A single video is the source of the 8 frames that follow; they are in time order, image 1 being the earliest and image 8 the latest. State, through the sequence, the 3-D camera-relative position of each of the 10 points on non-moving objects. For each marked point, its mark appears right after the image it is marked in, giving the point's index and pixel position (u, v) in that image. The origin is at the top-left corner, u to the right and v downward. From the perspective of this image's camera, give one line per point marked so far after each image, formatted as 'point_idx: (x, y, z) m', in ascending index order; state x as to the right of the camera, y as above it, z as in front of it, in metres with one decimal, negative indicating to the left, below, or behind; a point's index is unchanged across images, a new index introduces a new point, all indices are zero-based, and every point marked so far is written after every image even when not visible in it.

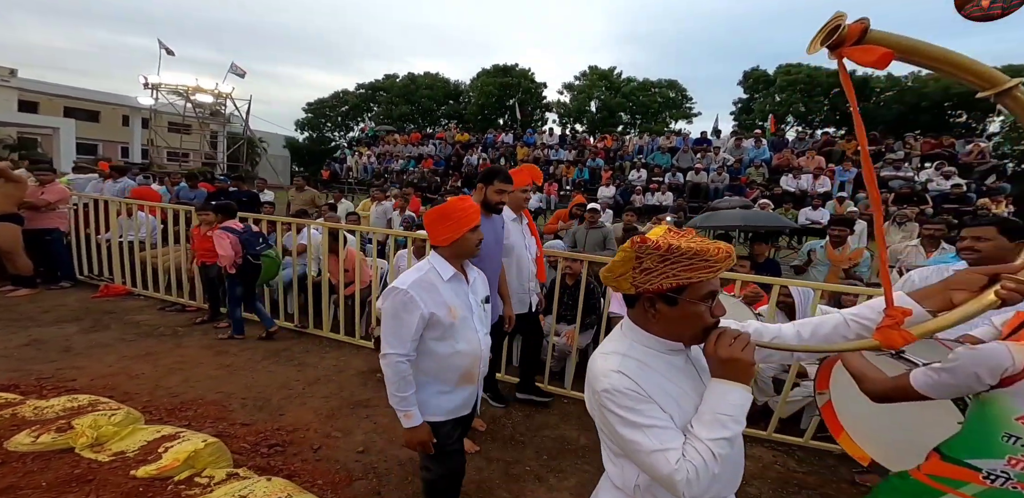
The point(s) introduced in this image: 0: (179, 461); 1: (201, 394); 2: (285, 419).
0: (-1.9, -1.2, +2.6) m
1: (-2.8, -1.3, +4.1) m
2: (-1.9, -1.4, +3.8) m
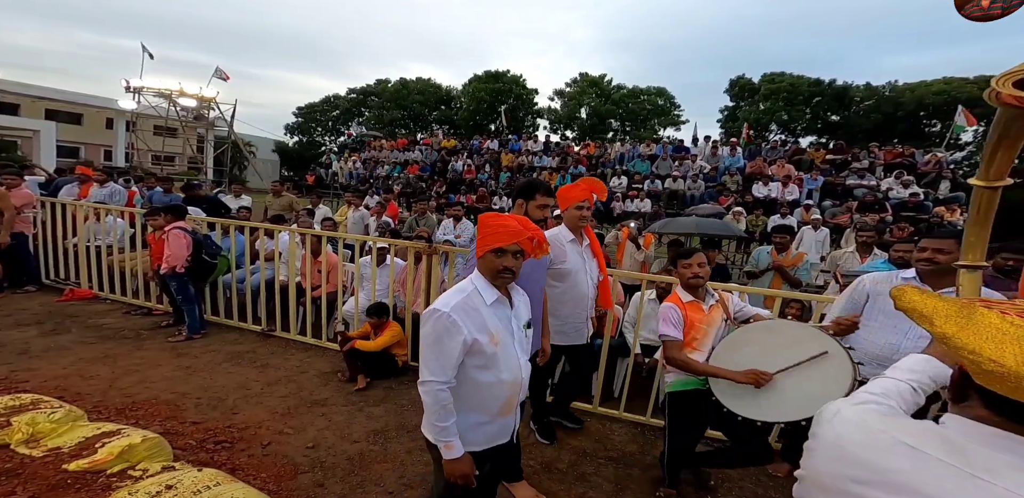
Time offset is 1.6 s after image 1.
0: (-2.4, -1.2, +2.7) m
1: (-3.3, -1.3, +4.2) m
2: (-2.3, -1.4, +3.9) m
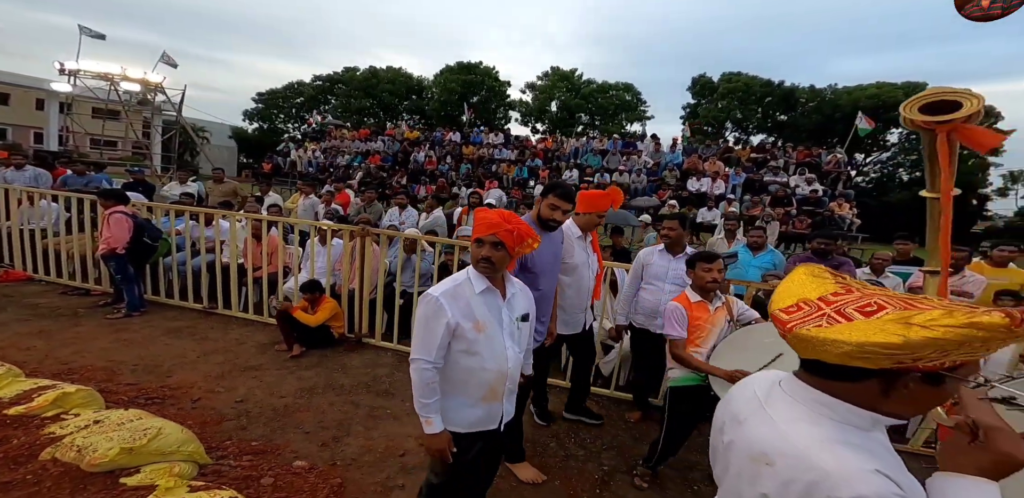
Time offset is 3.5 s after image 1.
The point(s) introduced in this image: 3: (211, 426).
0: (-3.2, -1.1, +3.1) m
1: (-4.3, -1.1, +4.6) m
2: (-3.3, -1.2, +4.4) m
3: (-2.4, -1.4, +3.6) m
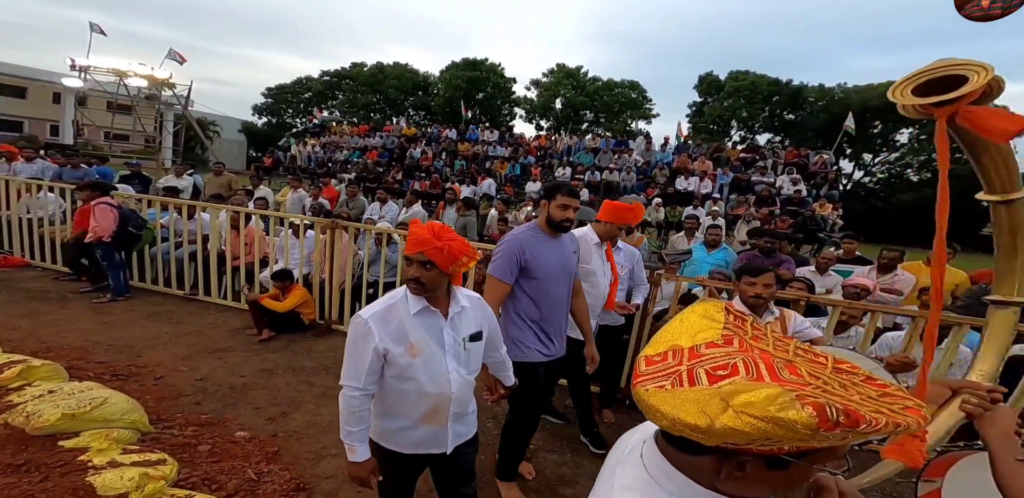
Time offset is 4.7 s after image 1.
0: (-3.8, -0.9, +3.4) m
1: (-4.8, -1.0, +4.9) m
2: (-3.8, -1.1, +4.6) m
3: (-2.9, -1.3, +3.8) m
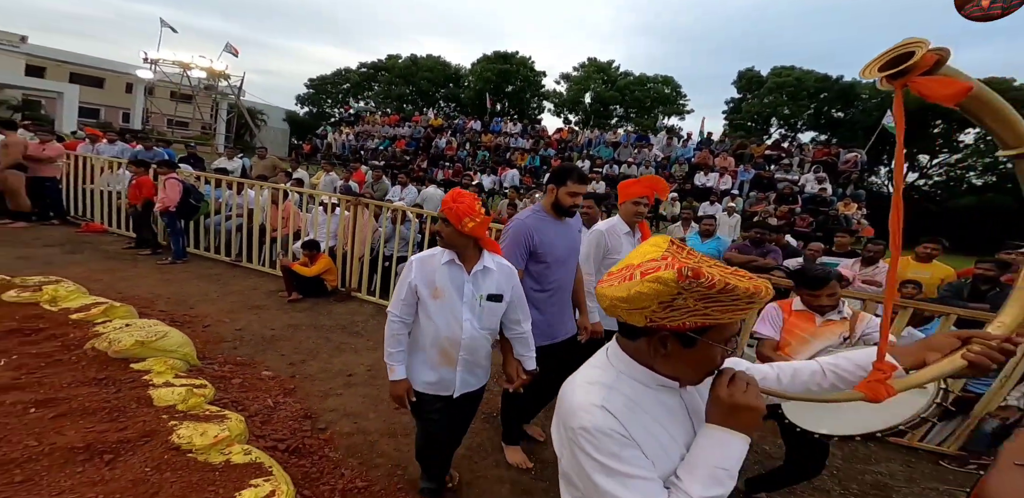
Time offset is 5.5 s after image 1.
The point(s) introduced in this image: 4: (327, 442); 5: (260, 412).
0: (-3.9, -0.6, +4.2) m
1: (-4.8, -0.6, +5.7) m
2: (-3.8, -0.8, +5.4) m
3: (-3.0, -1.0, +4.5) m
4: (-1.2, -1.3, +3.1) m
5: (-1.8, -1.2, +3.3) m
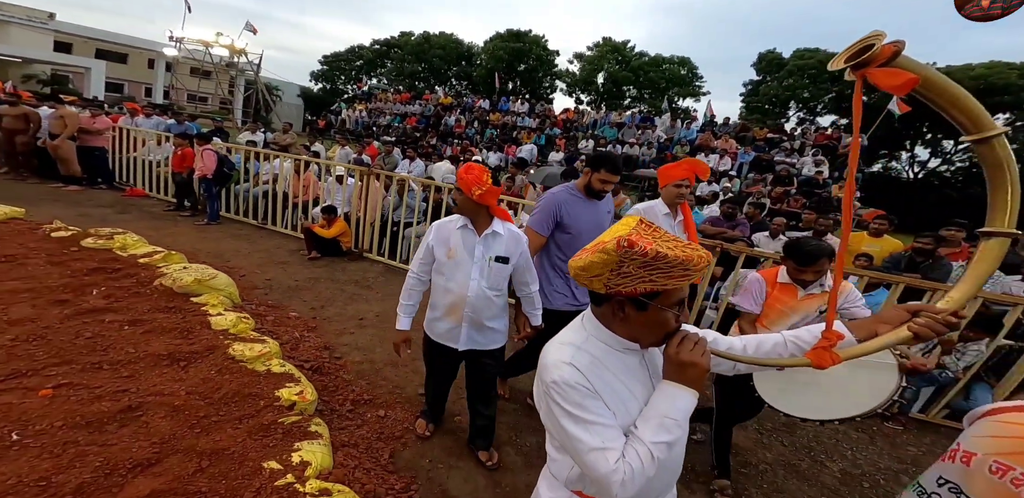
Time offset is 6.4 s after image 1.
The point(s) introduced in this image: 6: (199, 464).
0: (-4.0, -0.1, +4.9) m
1: (-4.8, 0.0, +6.5) m
2: (-3.9, -0.2, +6.2) m
3: (-3.1, -0.5, +5.3) m
4: (-1.4, -1.0, +3.8) m
5: (-2.0, -0.8, +4.0) m
6: (-1.5, -1.0, +2.2) m
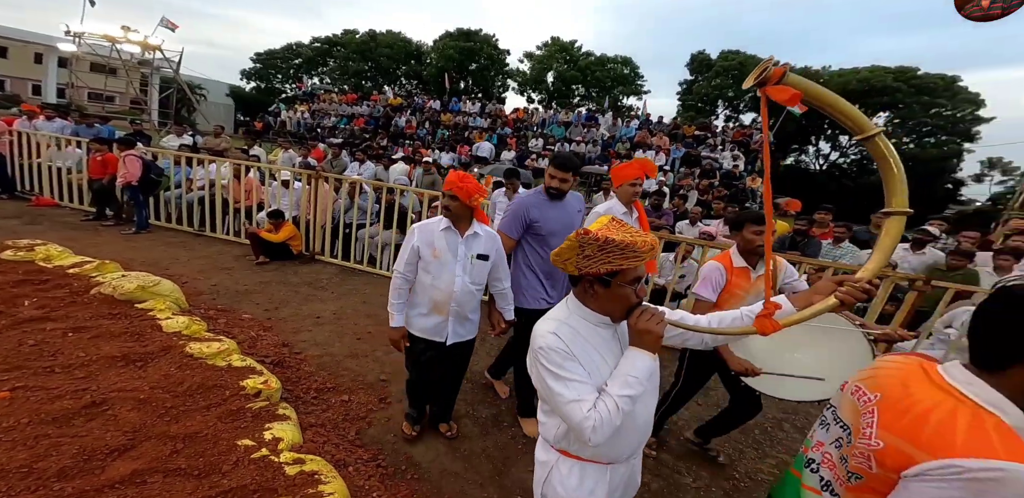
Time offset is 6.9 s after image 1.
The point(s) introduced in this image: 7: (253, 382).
0: (-4.6, -0.2, +4.8) m
1: (-5.5, -0.2, +6.2) m
2: (-4.6, -0.3, +6.0) m
3: (-3.7, -0.6, +5.2) m
4: (-1.8, -1.0, +3.9) m
5: (-2.4, -0.8, +4.1) m
6: (-1.8, -1.0, +2.3) m
7: (-1.8, -0.9, +3.1) m
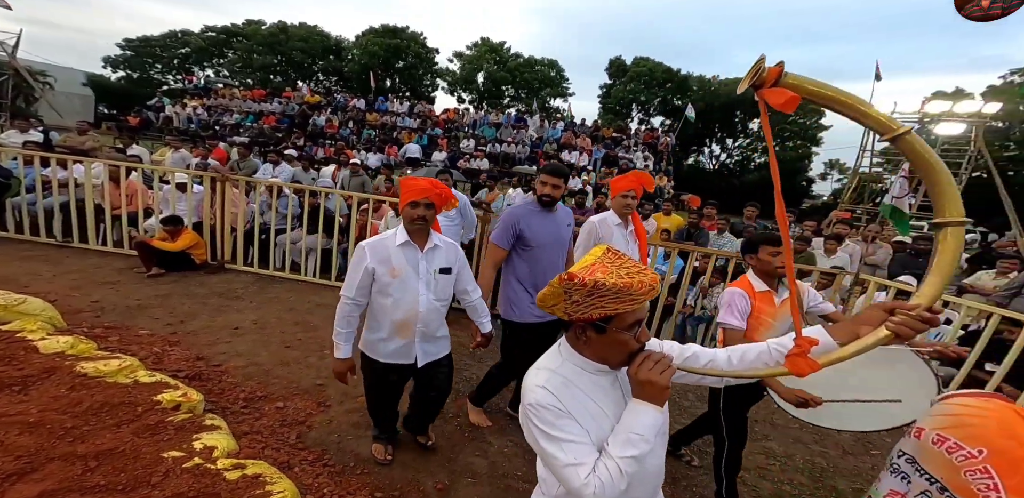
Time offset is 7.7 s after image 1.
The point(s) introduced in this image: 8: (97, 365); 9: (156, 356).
0: (-5.2, -0.4, +4.0) m
1: (-6.4, -0.4, +5.2) m
2: (-5.5, -0.5, +5.2) m
3: (-4.4, -0.7, +4.6) m
4: (-2.3, -1.0, +3.6) m
5: (-3.0, -0.9, +3.7) m
6: (-2.0, -1.0, +2.1) m
7: (-2.1, -0.9, +2.8) m
8: (-2.8, -0.8, +3.1) m
9: (-2.9, -0.9, +3.7) m
